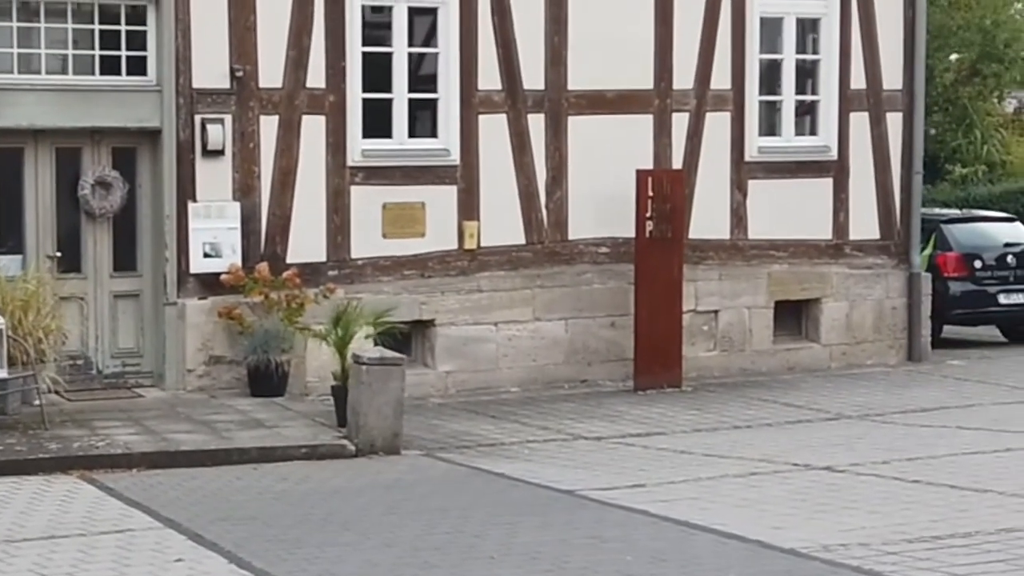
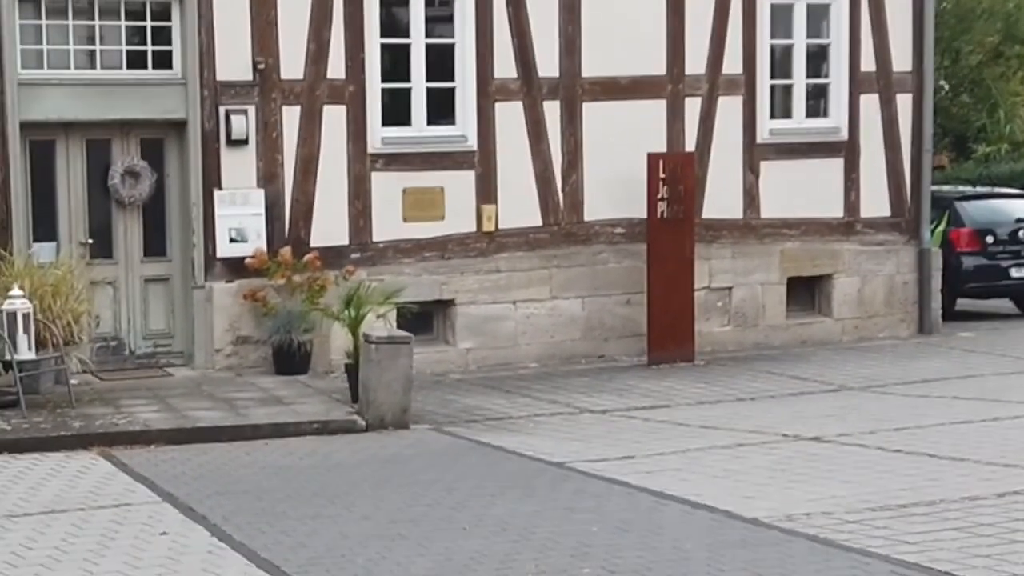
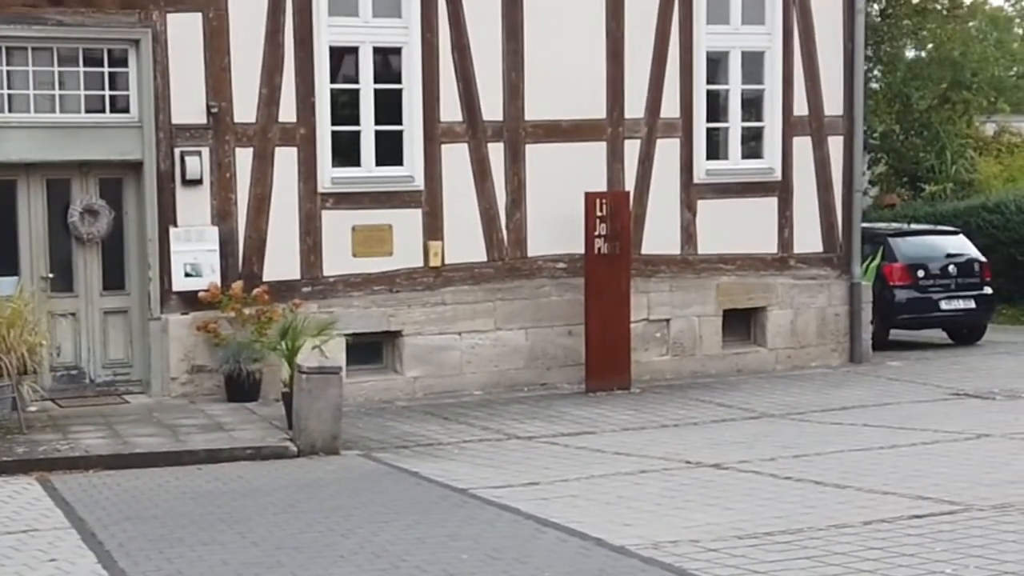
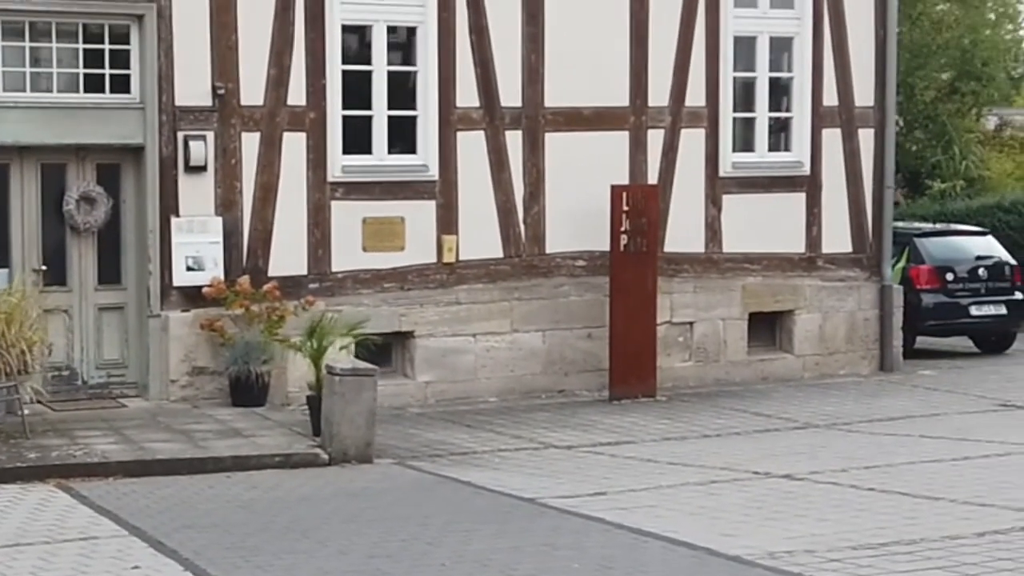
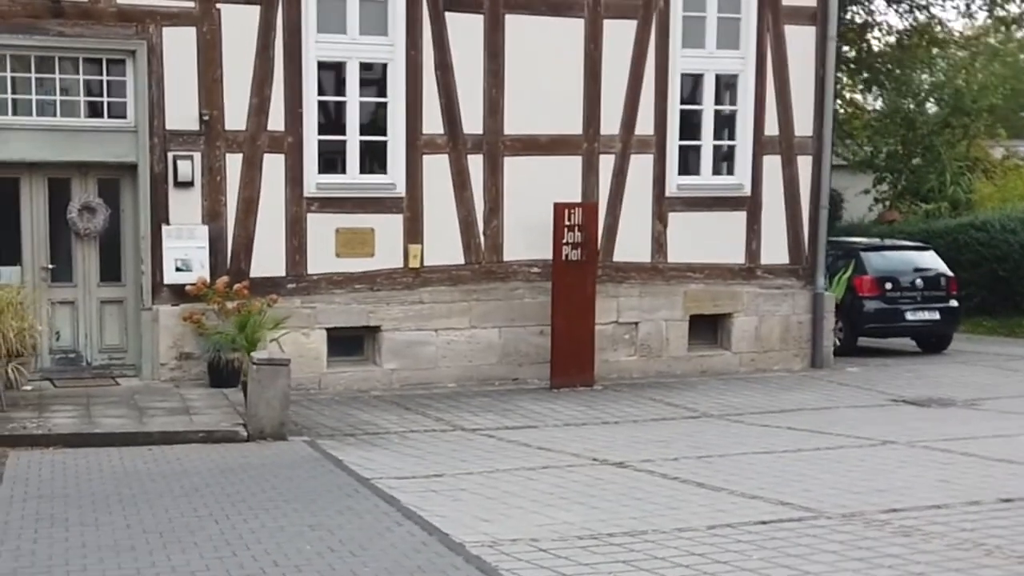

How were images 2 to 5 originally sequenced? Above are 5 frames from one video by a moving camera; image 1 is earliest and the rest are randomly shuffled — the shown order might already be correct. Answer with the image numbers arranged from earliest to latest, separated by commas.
4, 2, 3, 5
